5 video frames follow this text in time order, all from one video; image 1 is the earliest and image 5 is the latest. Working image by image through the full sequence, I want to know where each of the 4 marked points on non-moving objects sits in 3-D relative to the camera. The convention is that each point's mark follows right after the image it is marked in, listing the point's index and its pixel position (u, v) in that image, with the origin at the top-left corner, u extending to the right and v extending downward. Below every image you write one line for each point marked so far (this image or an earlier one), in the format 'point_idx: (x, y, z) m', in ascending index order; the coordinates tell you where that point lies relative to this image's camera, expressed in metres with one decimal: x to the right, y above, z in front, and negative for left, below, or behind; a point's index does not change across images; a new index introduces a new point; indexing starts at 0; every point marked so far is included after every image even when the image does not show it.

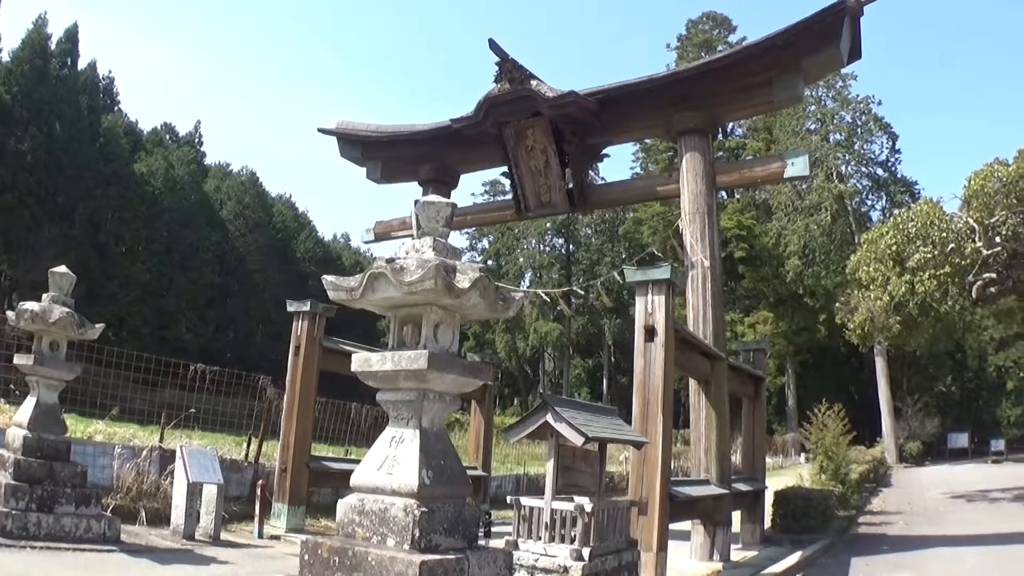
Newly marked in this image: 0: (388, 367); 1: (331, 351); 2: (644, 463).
0: (-0.7, -0.4, +4.4) m
1: (-2.6, -0.9, +11.4) m
2: (+1.3, -1.7, +7.9) m
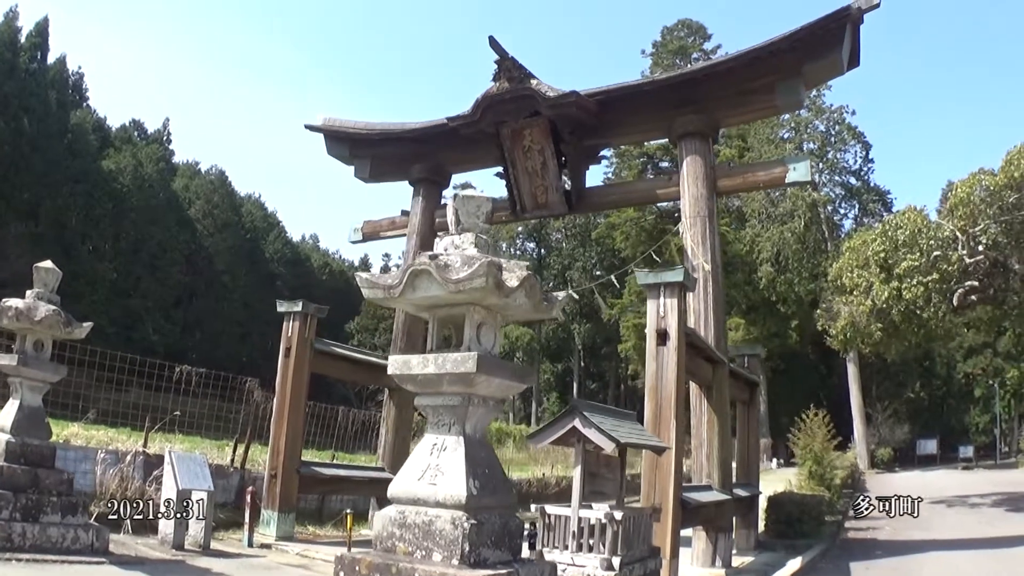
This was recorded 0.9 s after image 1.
0: (-0.4, -0.4, +4.2) m
1: (-2.6, -0.9, +11.1) m
2: (+1.4, -1.8, +7.7) m
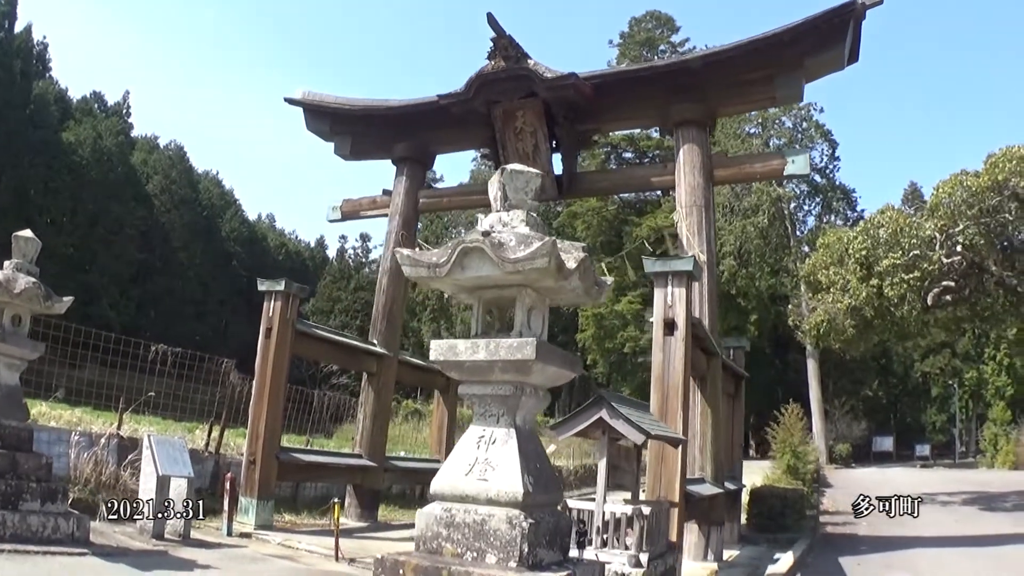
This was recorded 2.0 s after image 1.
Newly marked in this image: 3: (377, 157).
0: (-0.1, -0.3, +3.9) m
1: (-2.8, -0.6, +10.6) m
2: (+1.4, -1.6, +7.5) m
3: (-2.3, +2.2, +13.5) m
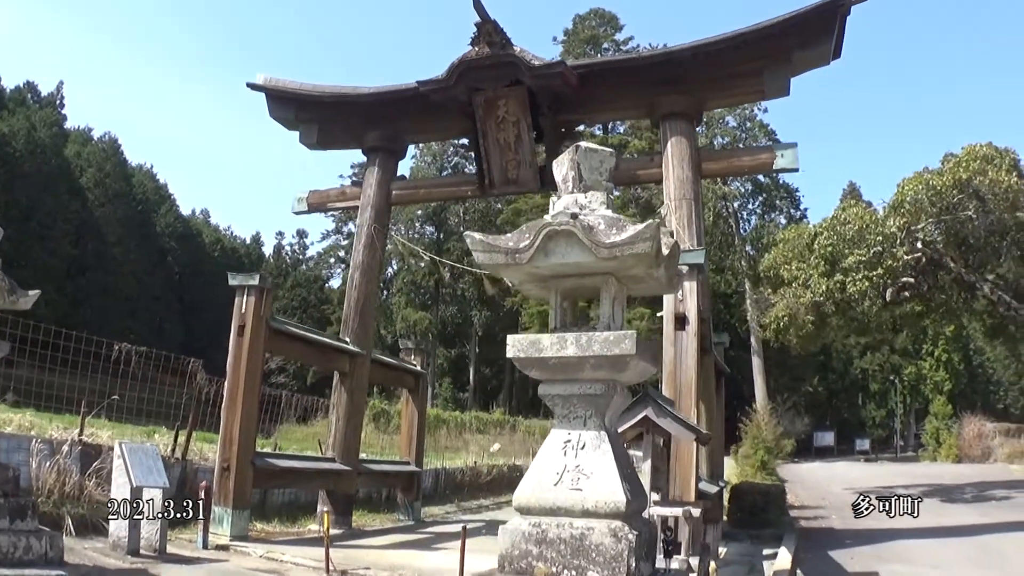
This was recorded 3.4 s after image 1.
0: (+0.3, -0.3, +3.5) m
1: (-2.9, -0.6, +10.0) m
2: (+1.5, -1.6, +7.3) m
3: (-2.7, +2.3, +12.9) m
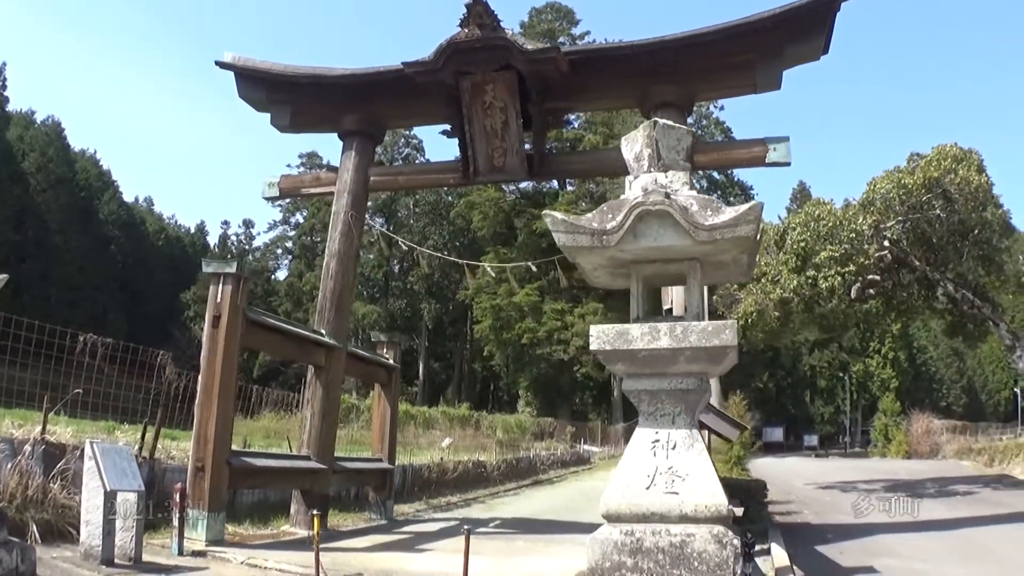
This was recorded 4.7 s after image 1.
0: (+0.6, -0.2, +3.2) m
1: (-3.1, -0.4, +9.5) m
2: (+1.6, -1.5, +7.1) m
3: (-3.0, +2.4, +12.3) m
